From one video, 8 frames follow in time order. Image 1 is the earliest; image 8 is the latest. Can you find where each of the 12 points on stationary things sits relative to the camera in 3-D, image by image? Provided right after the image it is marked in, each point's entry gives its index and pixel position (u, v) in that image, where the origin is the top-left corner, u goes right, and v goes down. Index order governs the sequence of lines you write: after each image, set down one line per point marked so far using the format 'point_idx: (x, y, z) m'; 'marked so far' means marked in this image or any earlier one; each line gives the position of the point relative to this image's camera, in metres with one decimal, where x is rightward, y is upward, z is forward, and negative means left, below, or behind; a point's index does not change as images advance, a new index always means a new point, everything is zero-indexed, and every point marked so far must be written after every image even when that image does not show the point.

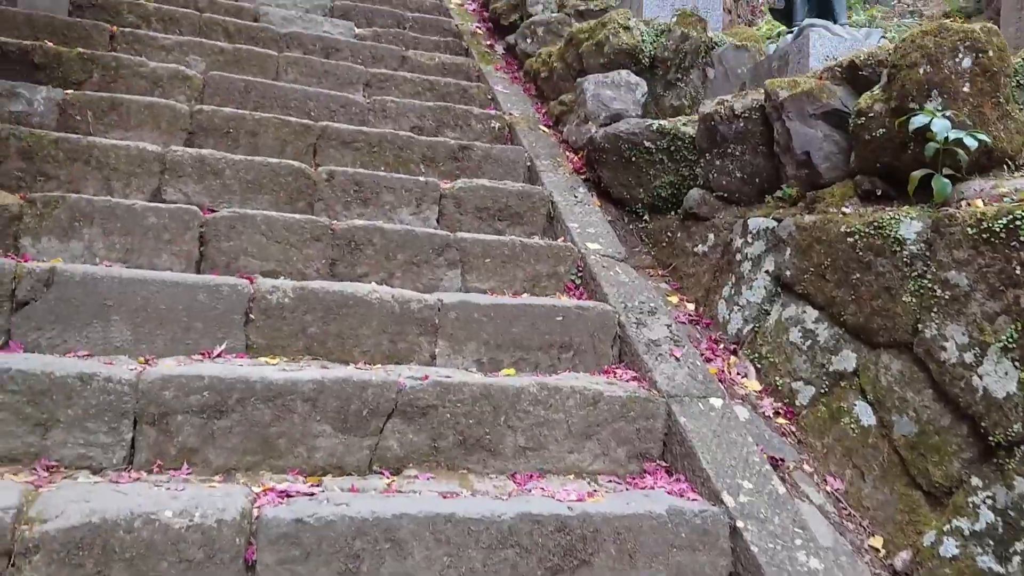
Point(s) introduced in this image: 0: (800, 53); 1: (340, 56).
0: (+1.0, +0.8, +3.0) m
1: (-0.8, +1.1, +4.2) m
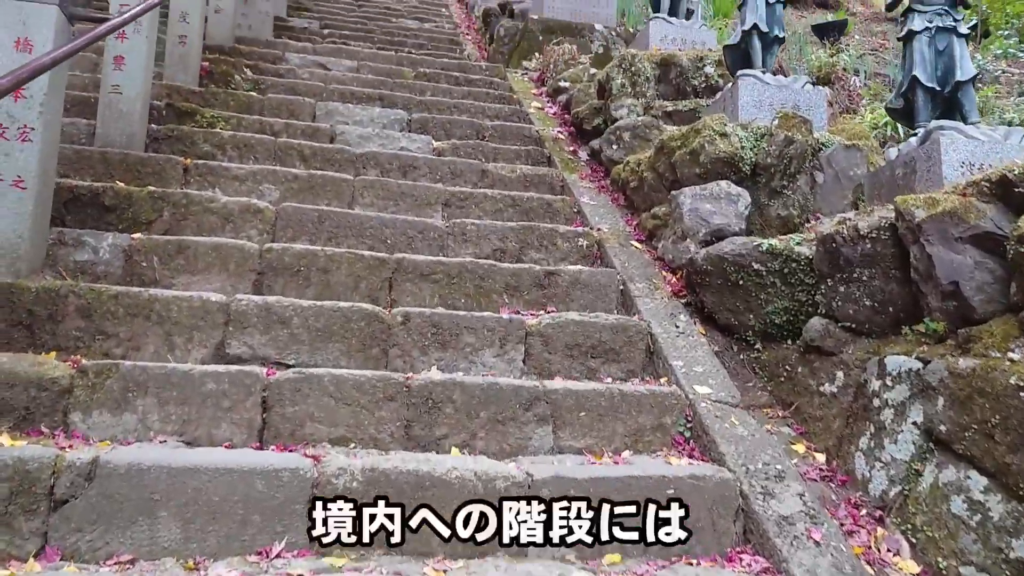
0: (+1.2, +0.4, +2.6) m
1: (-0.4, +0.5, +4.0) m
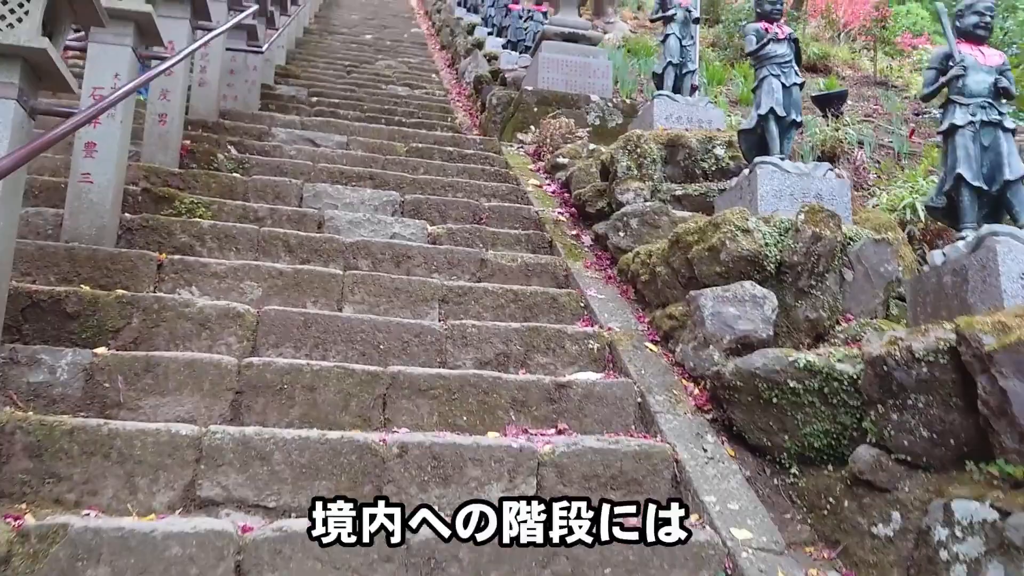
0: (+1.3, +0.1, +2.4) m
1: (-0.4, +0.1, +3.8) m
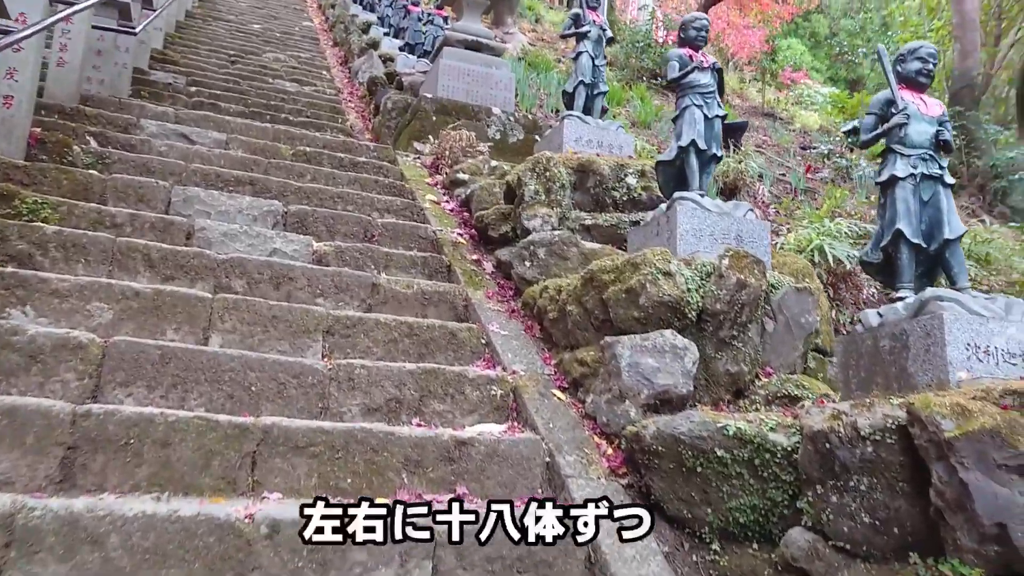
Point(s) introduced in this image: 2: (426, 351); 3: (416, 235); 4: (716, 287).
0: (+1.0, -0.1, +2.2) m
1: (-0.8, 0.0, +3.4) m
2: (-0.3, -0.2, +3.1) m
3: (-0.5, +0.3, +4.3) m
4: (+0.6, 0.0, +2.8) m
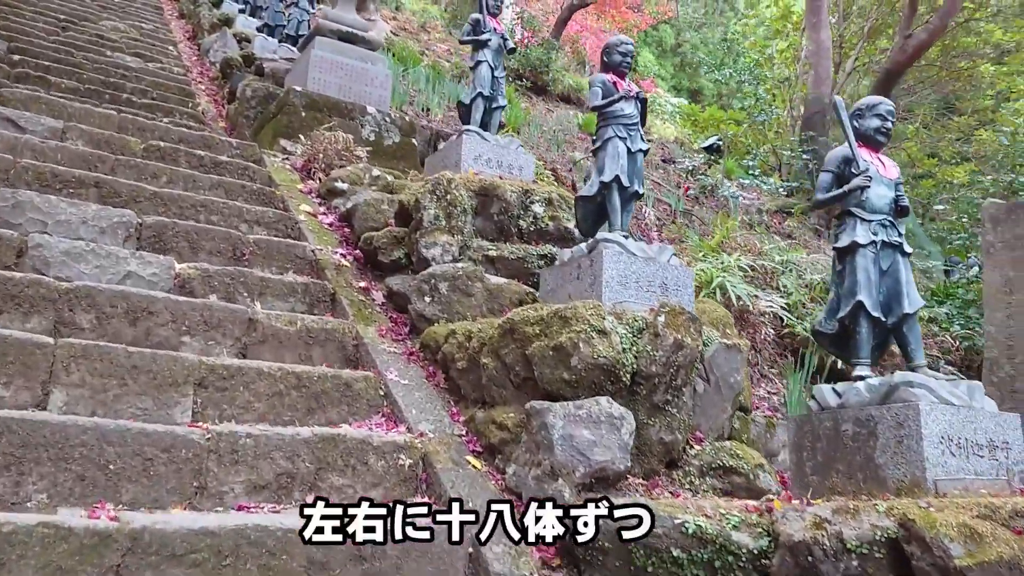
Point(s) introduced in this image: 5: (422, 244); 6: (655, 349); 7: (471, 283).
0: (+0.9, -0.3, +2.0) m
1: (-1.1, -0.1, +2.8) m
2: (-0.6, -0.4, +2.7) m
3: (-0.9, +0.1, +3.8) m
4: (+0.4, -0.2, +2.6) m
5: (-0.3, +0.2, +3.4) m
6: (+0.4, -0.2, +2.6) m
7: (-0.2, 0.0, +3.3) m
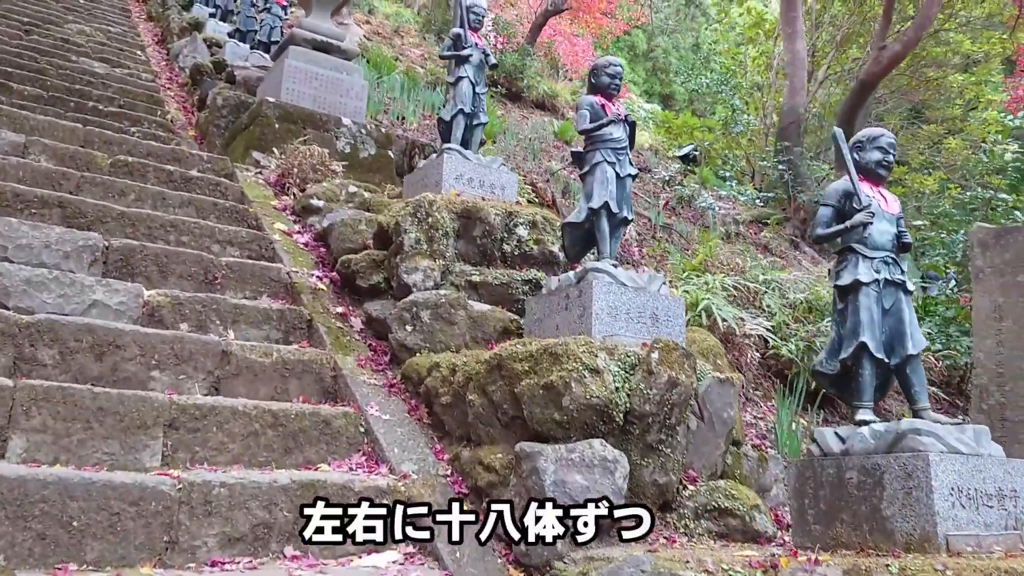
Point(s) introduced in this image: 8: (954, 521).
0: (+0.9, -0.4, +1.9) m
1: (-1.2, -0.2, +2.7) m
2: (-0.6, -0.5, +2.6) m
3: (-1.0, 0.0, +3.6) m
4: (+0.4, -0.3, +2.5) m
5: (-0.4, +0.1, +3.3) m
6: (+0.4, -0.3, +2.5) m
7: (-0.2, -0.1, +3.1) m
8: (+1.0, -0.5, +1.9) m
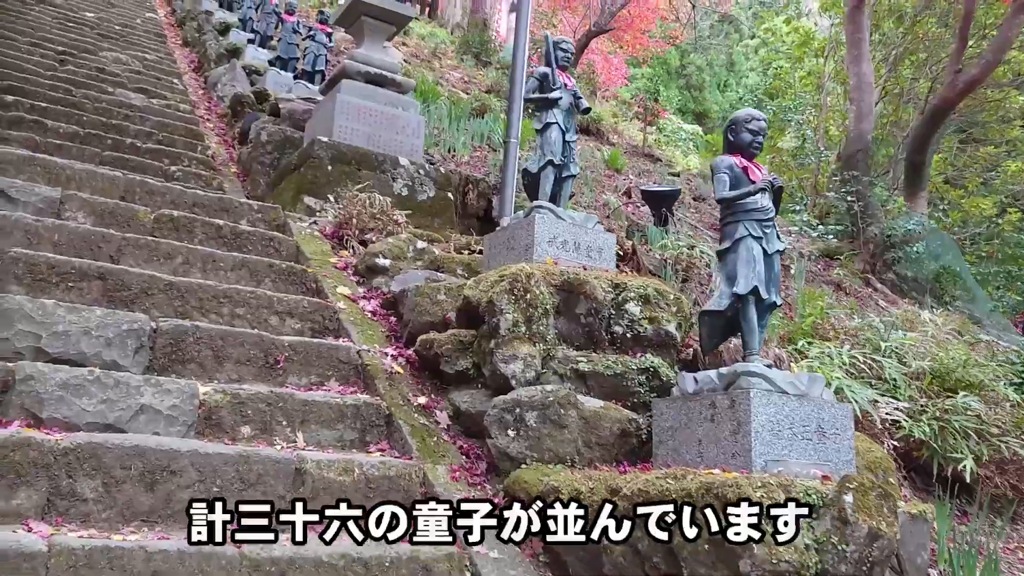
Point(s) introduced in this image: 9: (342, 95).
0: (+1.2, -0.7, +1.4) m
1: (-0.8, -0.5, +2.2) m
2: (-0.3, -0.7, +2.1) m
3: (-0.6, -0.3, +3.2) m
4: (+0.7, -0.6, +1.9) m
5: (0.0, -0.2, +2.8) m
6: (+0.7, -0.6, +1.9) m
7: (+0.2, -0.4, +2.6) m
8: (+1.3, -0.8, +1.3) m
9: (-1.1, +1.2, +5.5) m
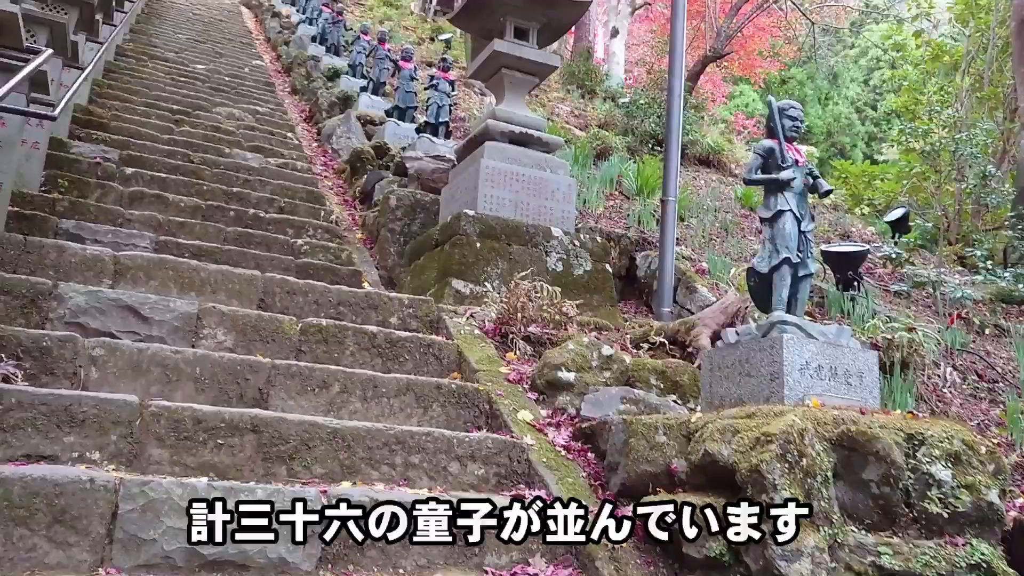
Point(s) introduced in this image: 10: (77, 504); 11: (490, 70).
0: (+1.7, -1.0, +0.6) m
1: (-0.2, -0.9, +1.6) m
2: (+0.3, -1.1, +1.4) m
3: (+0.1, -0.7, +2.5) m
4: (+1.3, -0.9, +1.2) m
5: (+0.6, -0.6, +2.1) m
6: (+1.3, -0.9, +1.2) m
7: (+0.8, -0.8, +1.9) m
8: (+1.8, -1.1, +0.5) m
9: (-0.1, +0.7, +4.9) m
10: (-1.0, -0.5, +2.0) m
11: (-0.1, +1.3, +5.4) m
